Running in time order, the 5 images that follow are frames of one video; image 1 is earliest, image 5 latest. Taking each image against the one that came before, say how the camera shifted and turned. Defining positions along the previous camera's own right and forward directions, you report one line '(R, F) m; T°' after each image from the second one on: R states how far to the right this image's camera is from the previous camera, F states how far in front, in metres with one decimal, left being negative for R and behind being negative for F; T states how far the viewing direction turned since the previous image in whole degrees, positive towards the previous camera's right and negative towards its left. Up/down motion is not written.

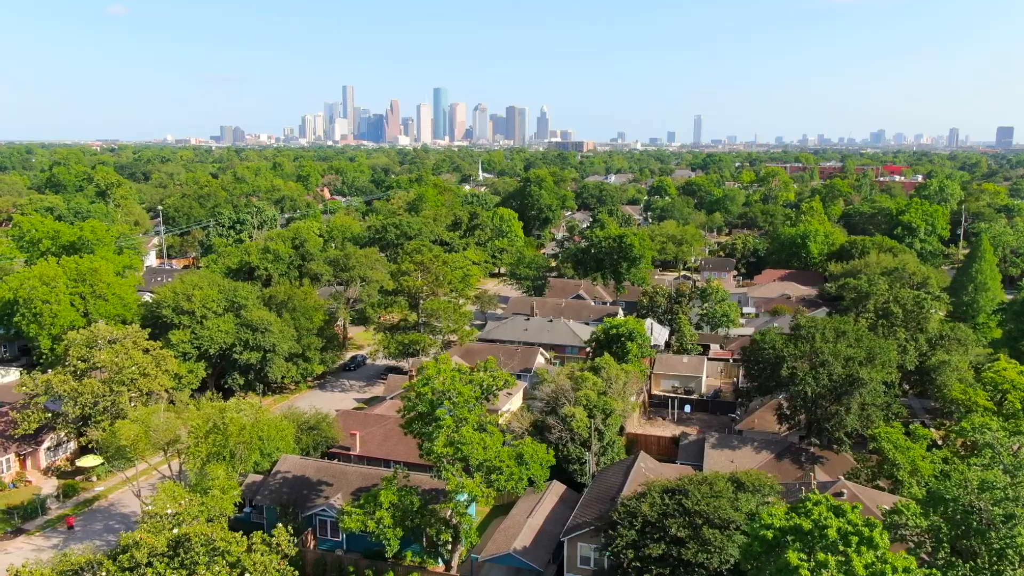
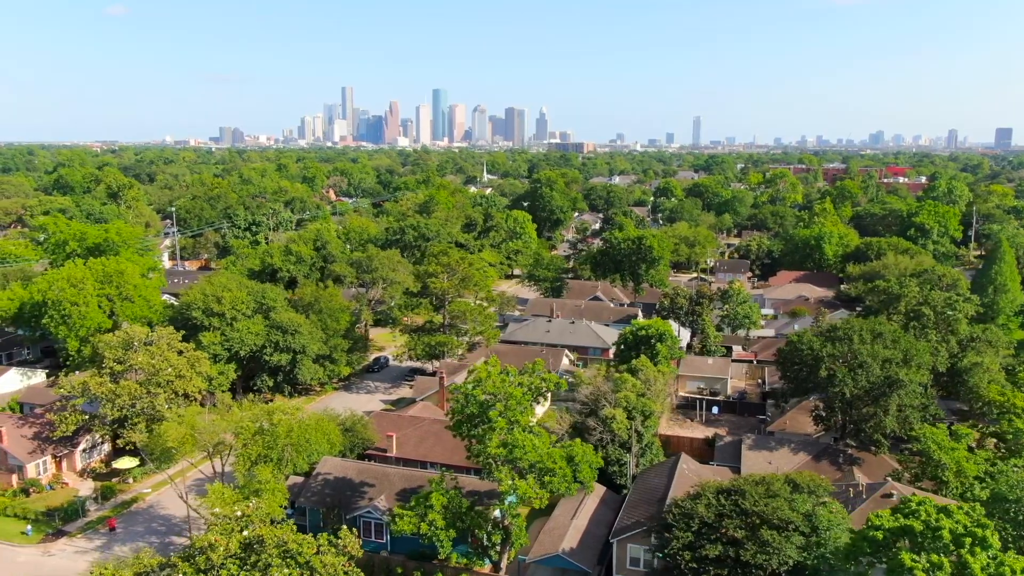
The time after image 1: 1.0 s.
(-0.9, -0.1) m; 0°
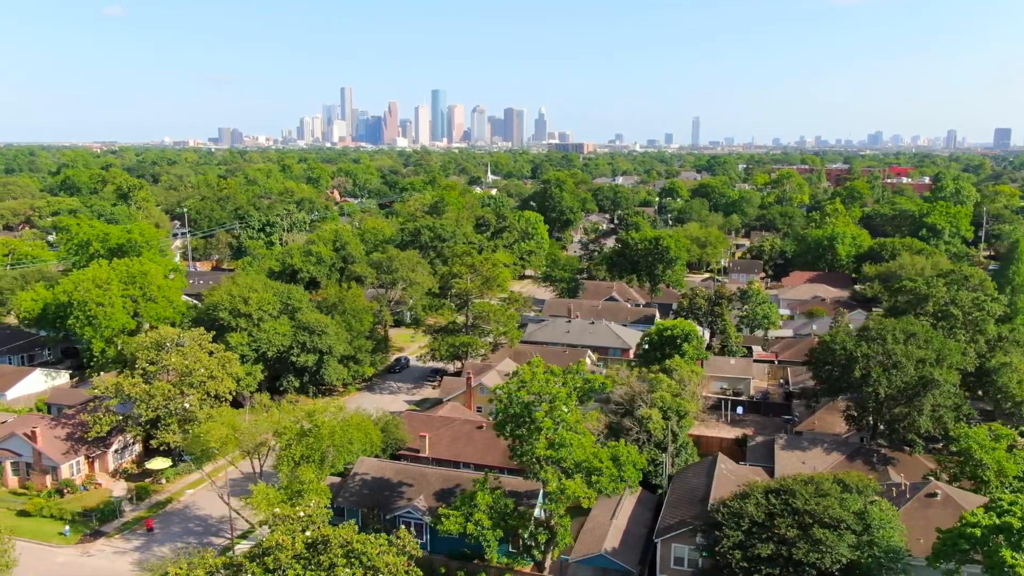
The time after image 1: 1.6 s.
(-0.8, 0.0) m; 0°
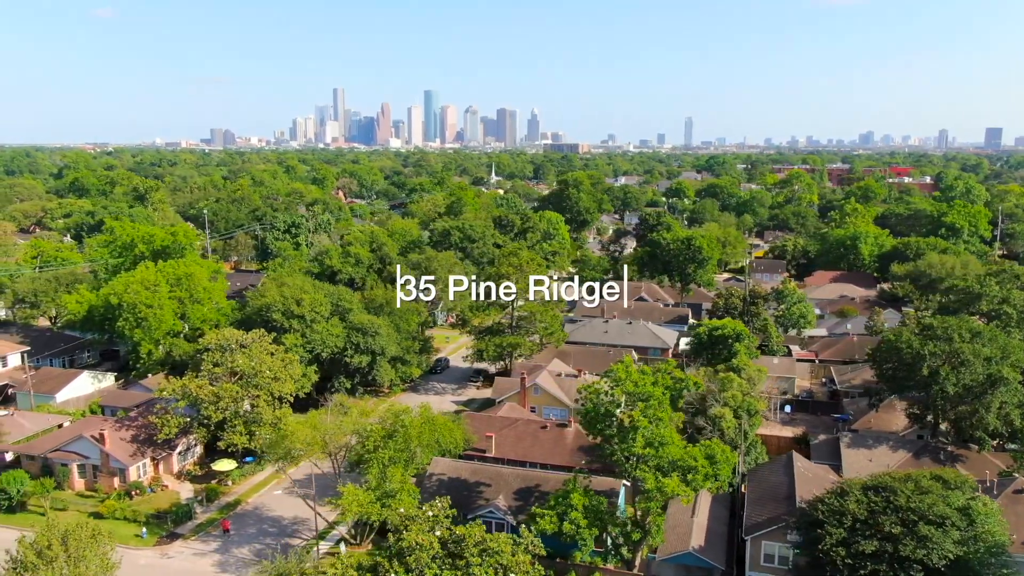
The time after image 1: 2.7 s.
(-1.8, -0.1) m; +1°
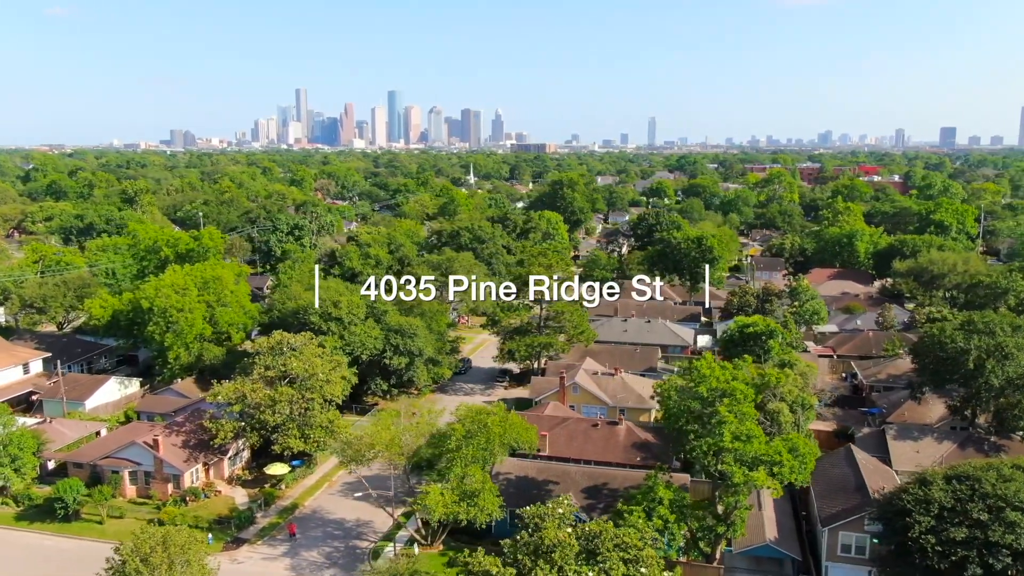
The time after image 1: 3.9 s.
(-2.2, -0.1) m; +2°
